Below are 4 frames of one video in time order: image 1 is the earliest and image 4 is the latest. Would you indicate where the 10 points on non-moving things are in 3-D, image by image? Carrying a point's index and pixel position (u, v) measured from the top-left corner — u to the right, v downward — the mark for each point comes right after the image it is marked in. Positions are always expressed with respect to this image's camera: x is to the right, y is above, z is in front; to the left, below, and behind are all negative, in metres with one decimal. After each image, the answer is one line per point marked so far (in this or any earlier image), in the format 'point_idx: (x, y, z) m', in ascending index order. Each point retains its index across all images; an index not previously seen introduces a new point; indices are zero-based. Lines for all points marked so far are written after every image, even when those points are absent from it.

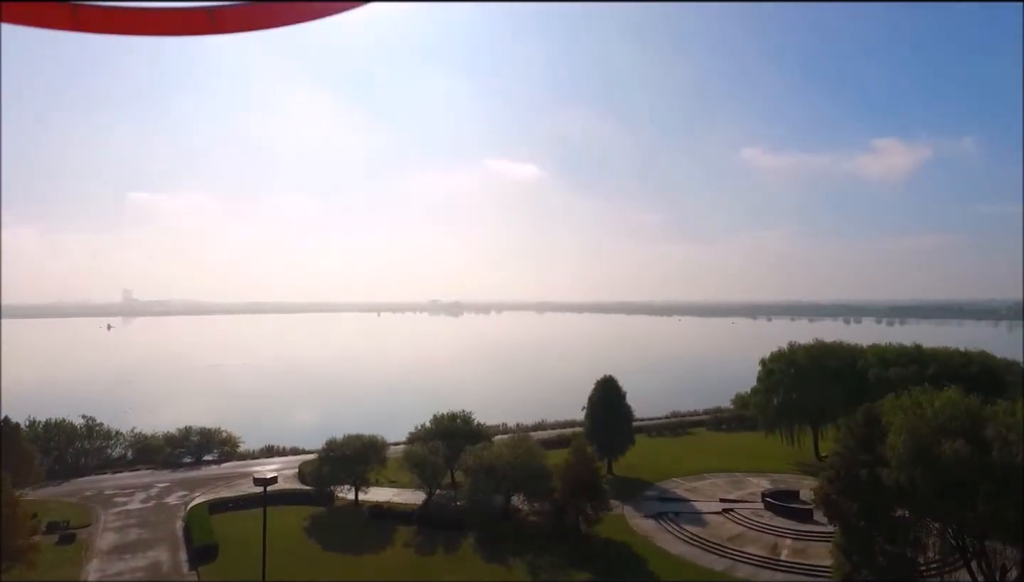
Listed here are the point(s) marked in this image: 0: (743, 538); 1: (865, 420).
0: (+7.1, -7.6, +19.1) m
1: (+7.8, -2.8, +13.7) m
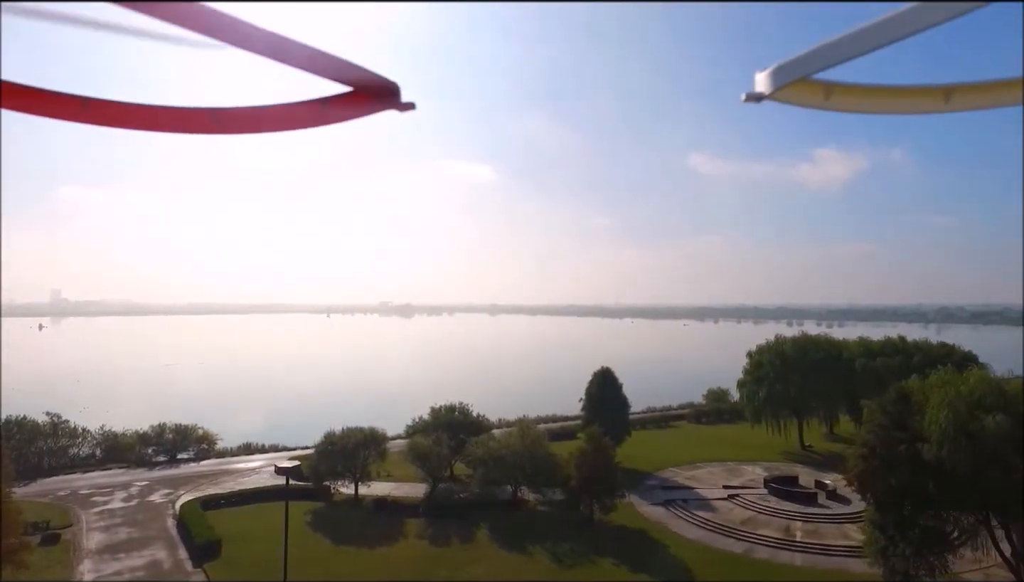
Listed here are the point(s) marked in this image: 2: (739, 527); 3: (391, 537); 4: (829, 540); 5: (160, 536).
0: (+7.6, -7.2, +19.5) m
1: (+8.8, -2.5, +14.2) m
2: (+7.0, -7.3, +19.2) m
3: (-3.8, -7.8, +19.7) m
4: (+9.1, -7.2, +17.8) m
5: (-11.3, -7.9, +19.9) m
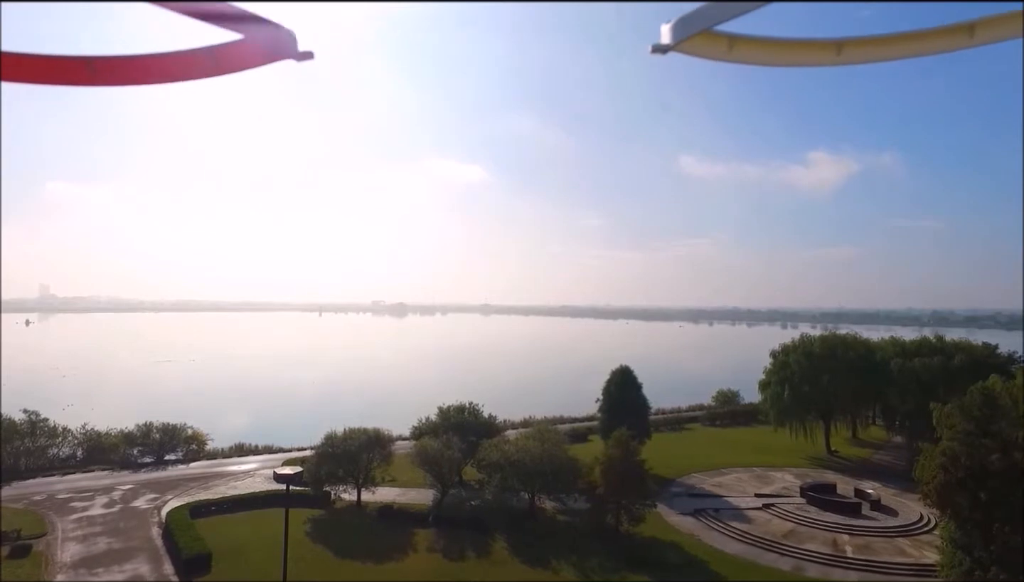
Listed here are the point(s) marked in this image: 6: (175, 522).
0: (+8.2, -7.0, +17.9) m
1: (+9.5, -2.2, +12.5) m
2: (+7.6, -7.0, +17.5) m
3: (-3.3, -7.4, +17.9) m
4: (+9.7, -6.9, +16.2) m
5: (-10.7, -7.5, +18.1) m
6: (-10.2, -7.0, +18.8) m
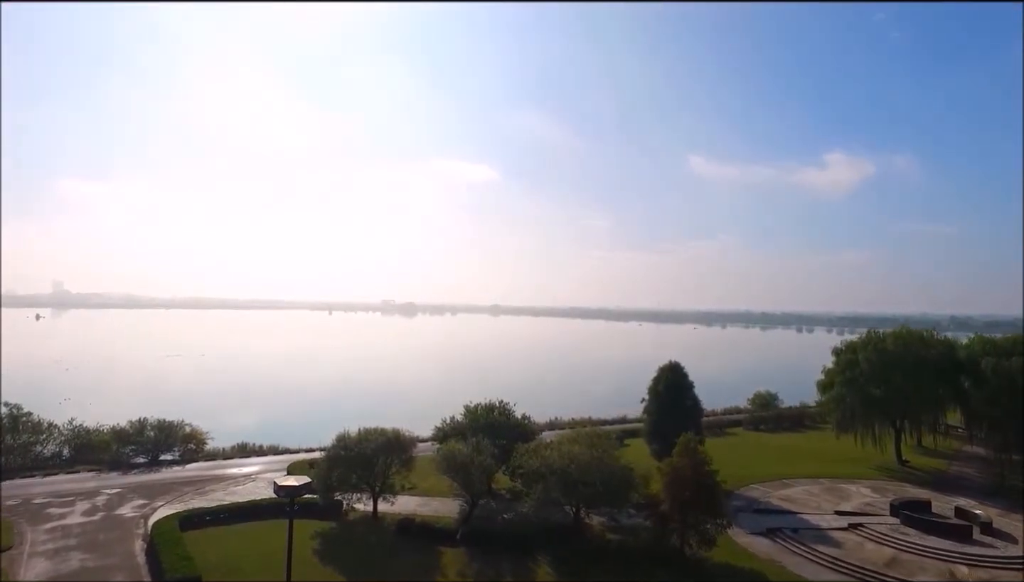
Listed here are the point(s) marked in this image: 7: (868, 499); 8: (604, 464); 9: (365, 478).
0: (+9.4, -6.5, +14.8) m
1: (+10.6, -1.7, +9.5) m
2: (+8.7, -6.5, +14.5) m
3: (-2.1, -6.8, +15.0) m
4: (+10.8, -6.5, +13.2) m
5: (-9.6, -6.8, +15.3) m
6: (-9.1, -6.3, +16.1) m
7: (+11.2, -6.6, +19.6) m
8: (+2.5, -4.7, +16.8) m
9: (-4.3, -5.5, +18.3) m
